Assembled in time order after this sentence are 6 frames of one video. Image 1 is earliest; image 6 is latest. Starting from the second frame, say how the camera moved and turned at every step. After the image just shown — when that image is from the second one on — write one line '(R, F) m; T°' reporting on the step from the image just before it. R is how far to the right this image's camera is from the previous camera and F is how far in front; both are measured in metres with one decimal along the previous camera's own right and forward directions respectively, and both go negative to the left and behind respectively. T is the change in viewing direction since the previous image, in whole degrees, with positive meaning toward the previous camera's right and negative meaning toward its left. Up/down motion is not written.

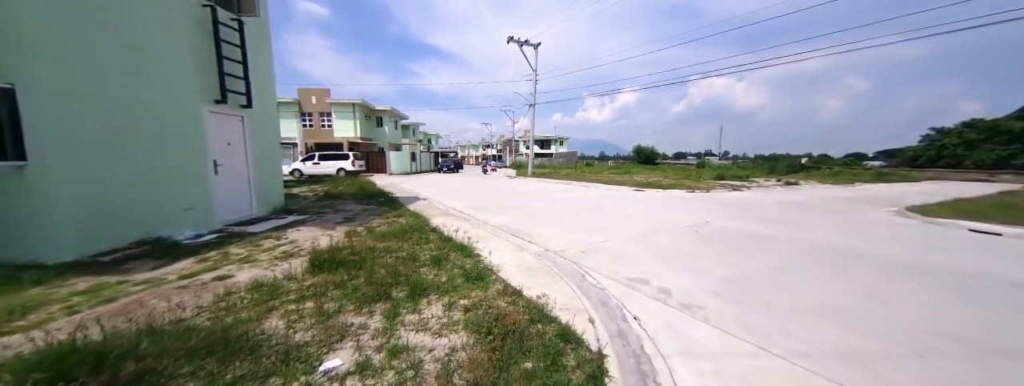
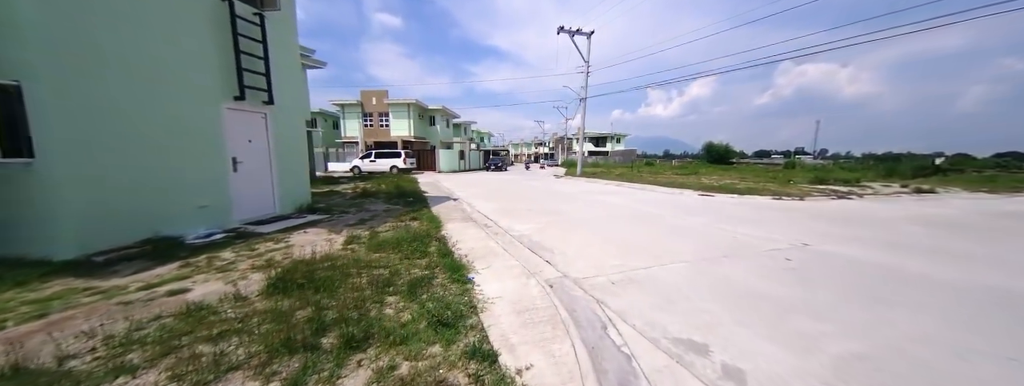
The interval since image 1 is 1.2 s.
(+0.5, +1.0) m; -10°
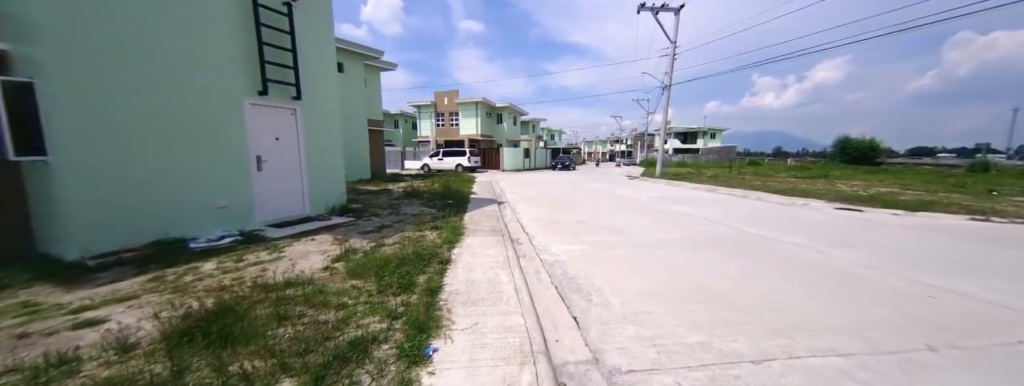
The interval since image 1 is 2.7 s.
(+0.5, +1.4) m; -14°
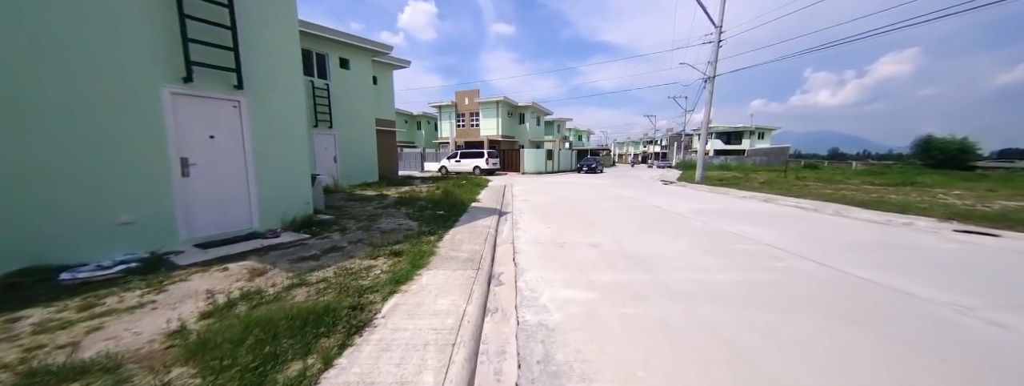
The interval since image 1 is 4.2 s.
(+0.6, +1.4) m; -6°
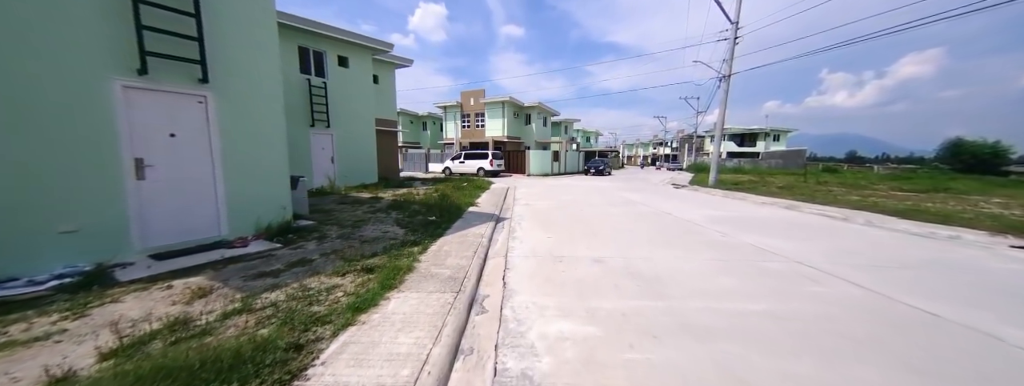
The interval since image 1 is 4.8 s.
(+0.2, +0.5) m; -1°
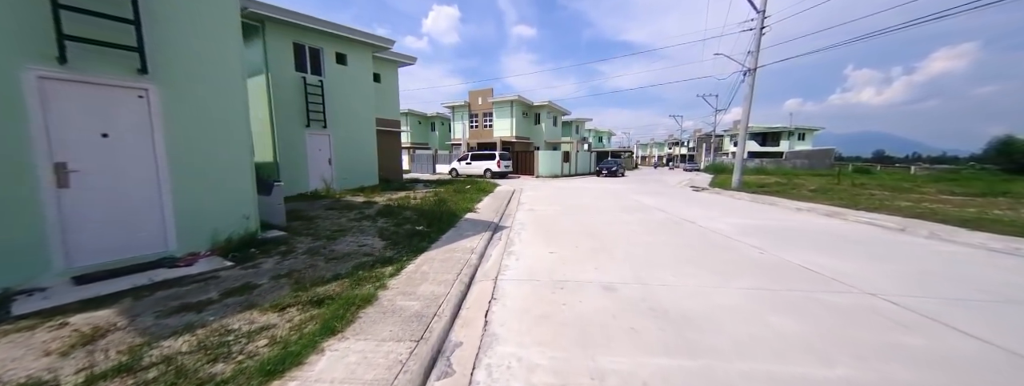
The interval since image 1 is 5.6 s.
(+0.2, +0.8) m; -2°
